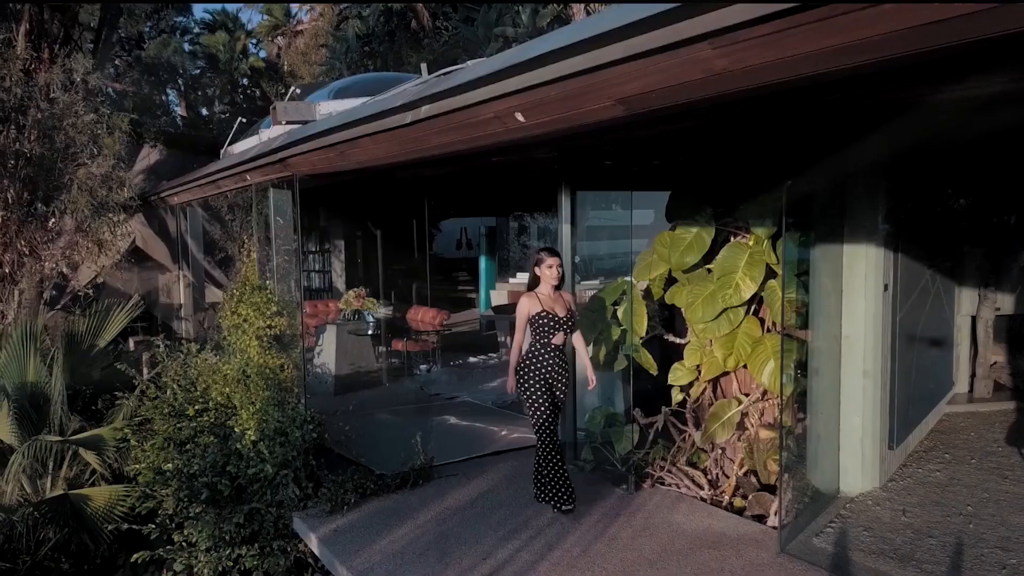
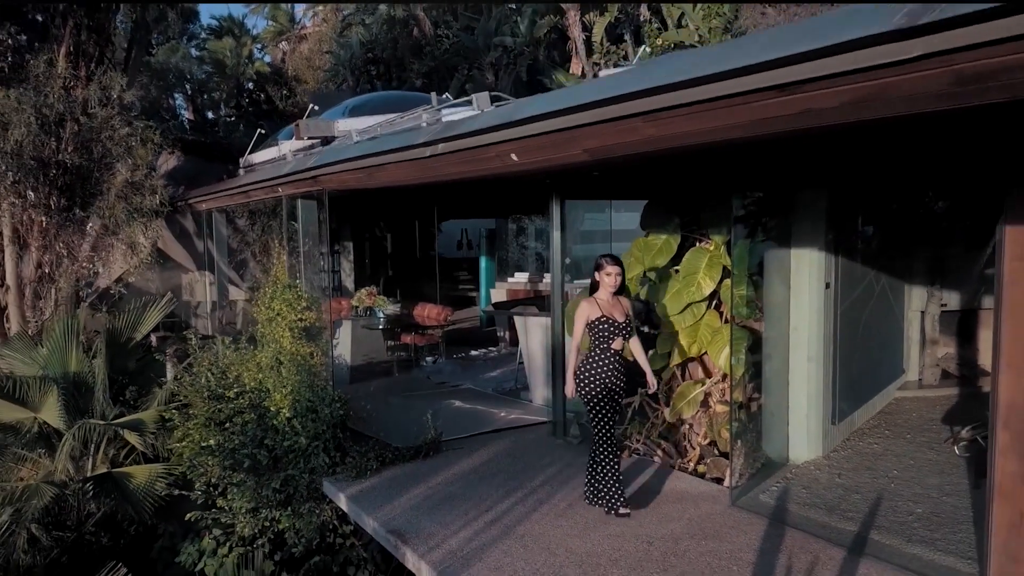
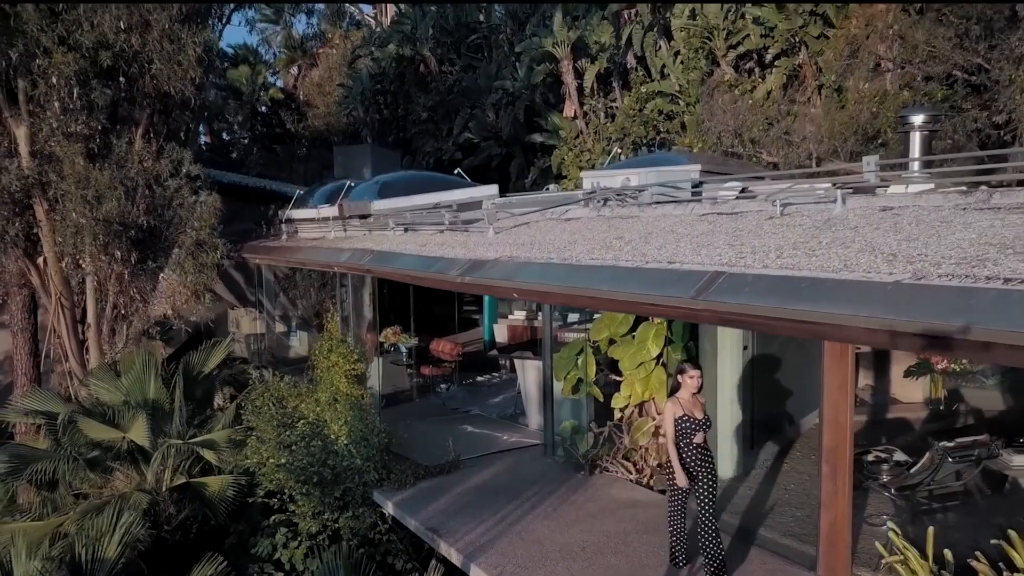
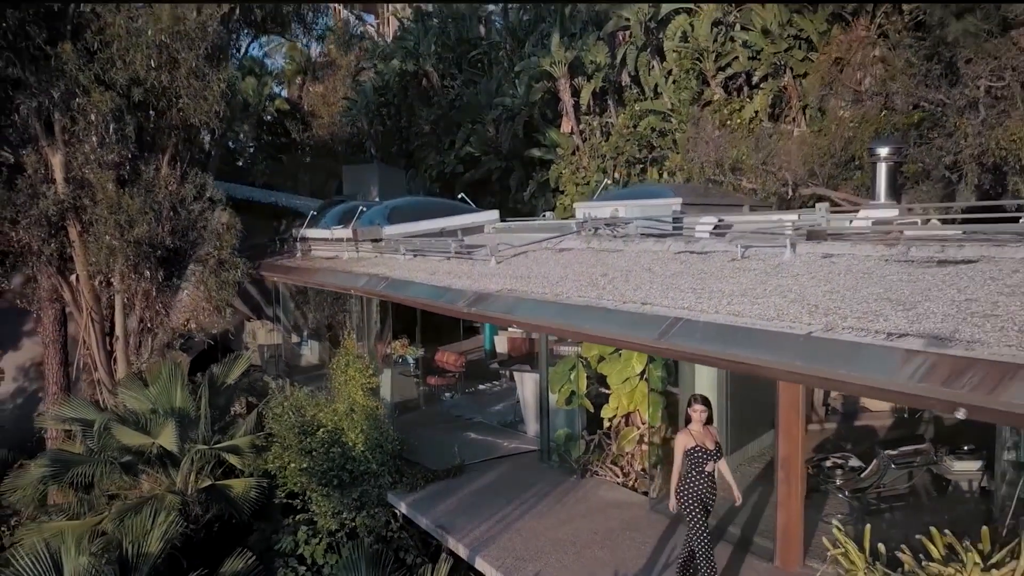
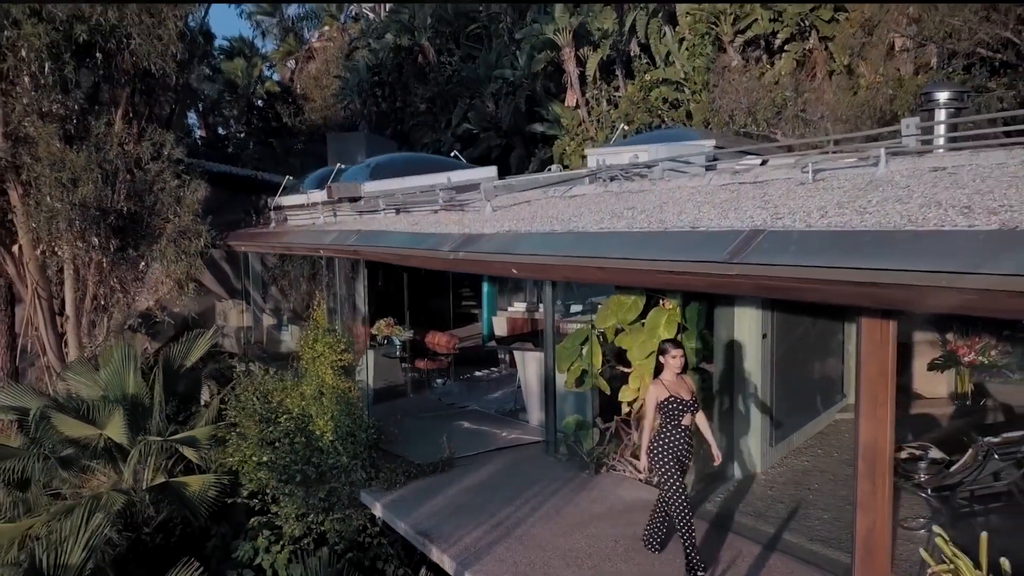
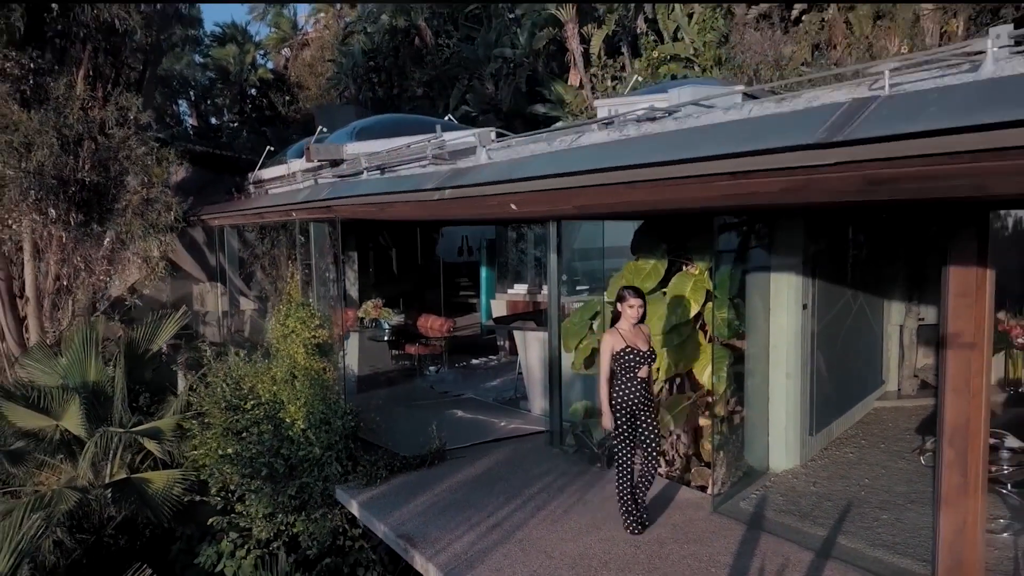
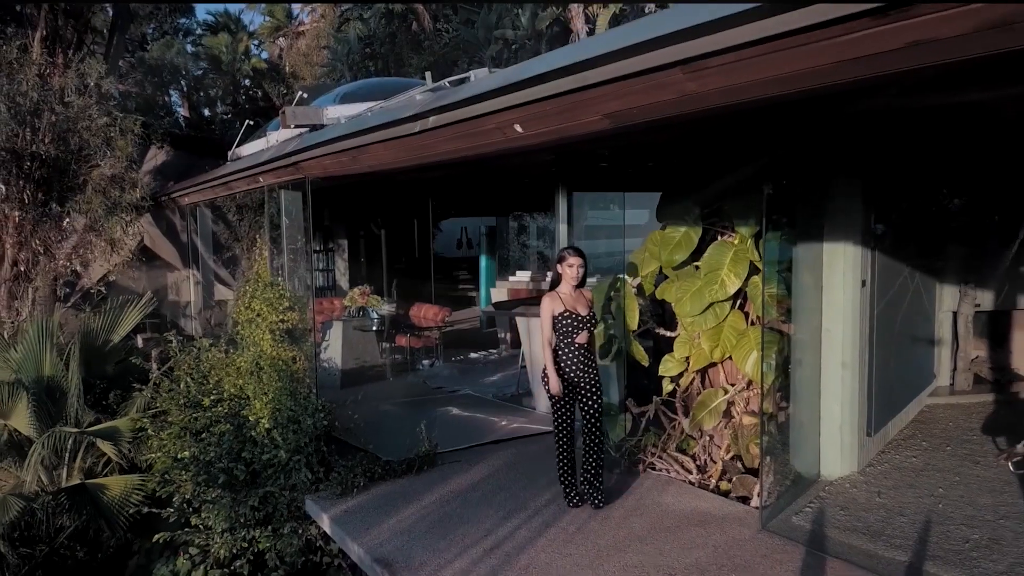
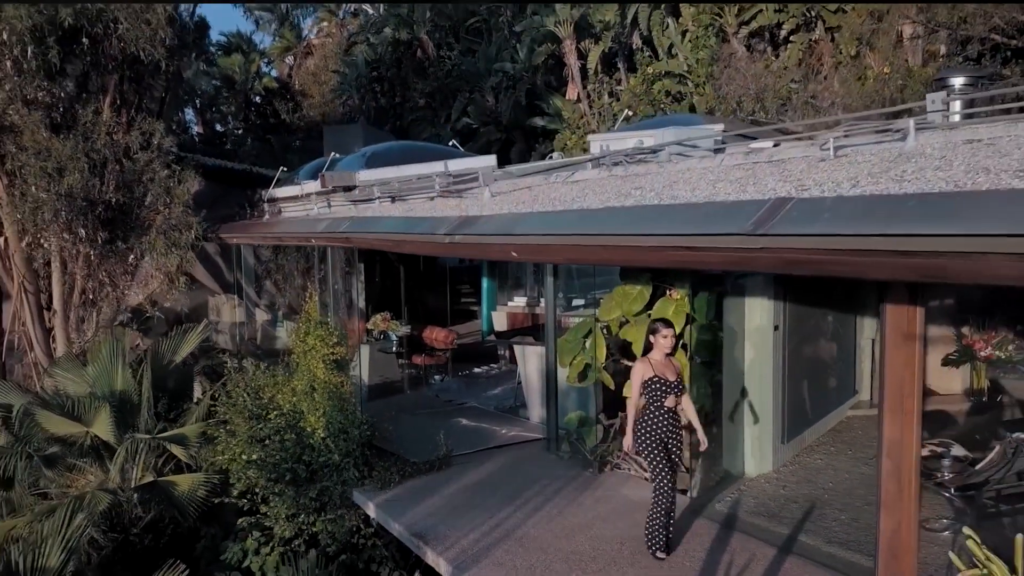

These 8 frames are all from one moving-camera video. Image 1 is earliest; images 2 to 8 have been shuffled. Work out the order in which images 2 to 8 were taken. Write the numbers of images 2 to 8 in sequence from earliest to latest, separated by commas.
7, 2, 6, 8, 5, 3, 4
